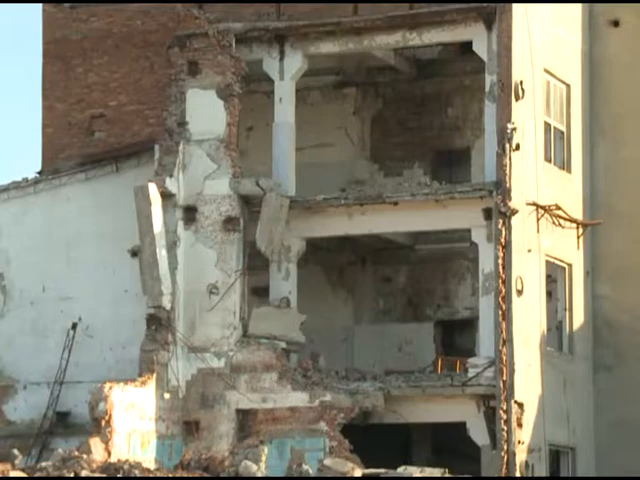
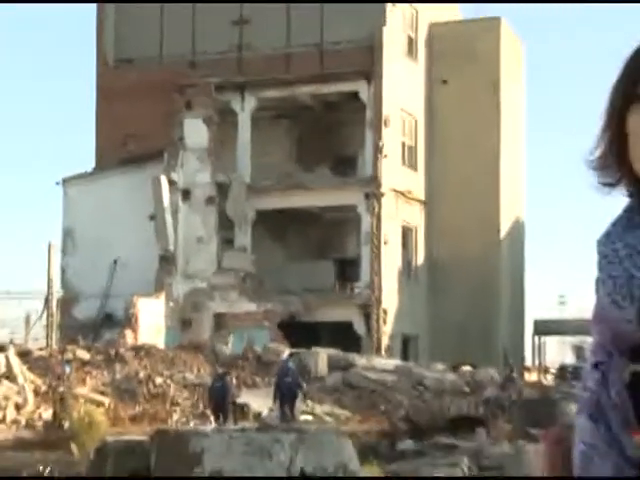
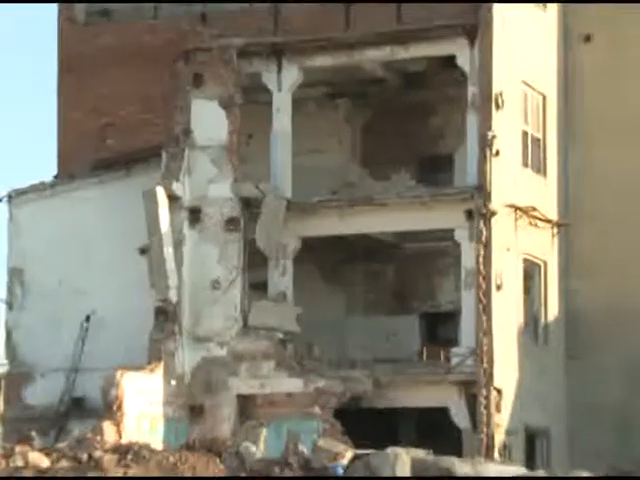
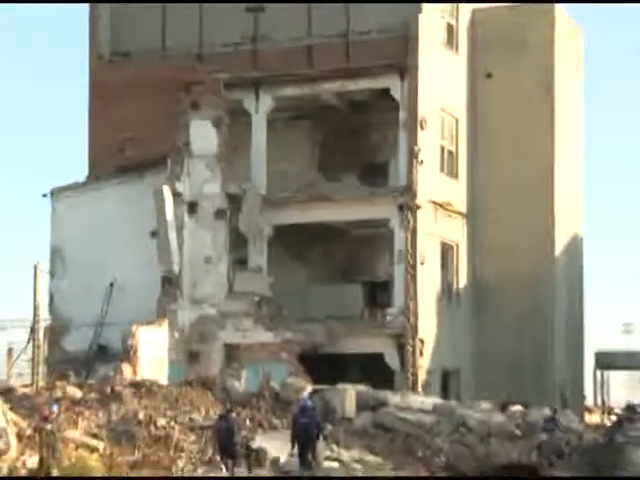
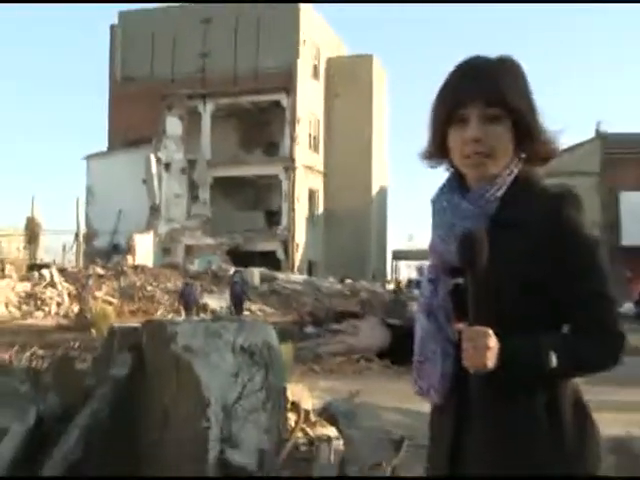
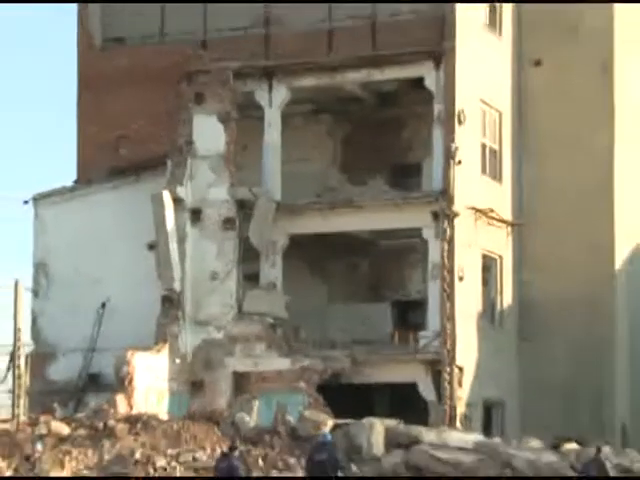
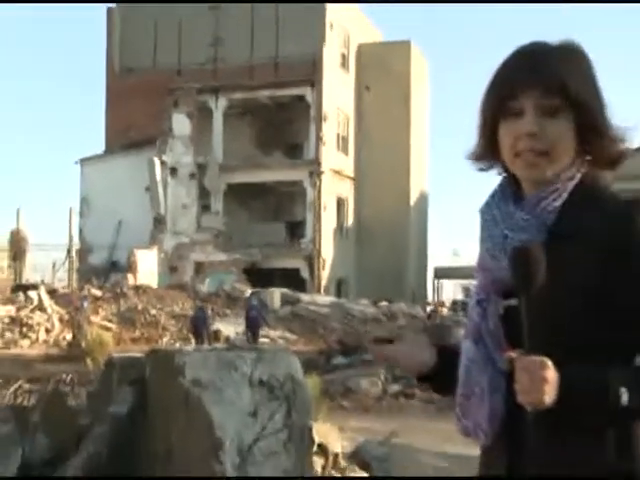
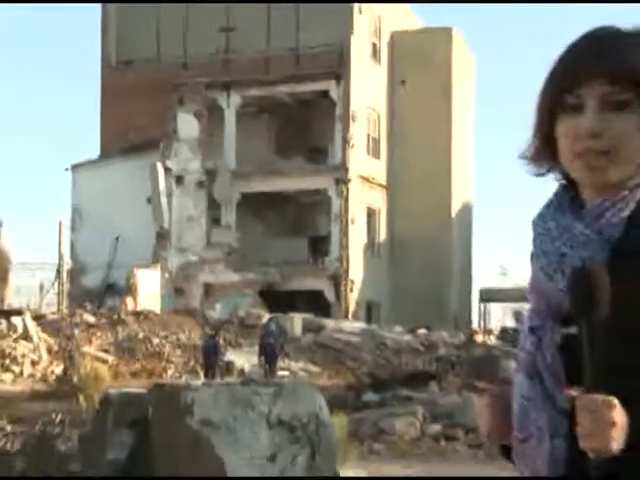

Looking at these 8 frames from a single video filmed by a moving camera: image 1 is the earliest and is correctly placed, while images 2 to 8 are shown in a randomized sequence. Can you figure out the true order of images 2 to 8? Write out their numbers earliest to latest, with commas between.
3, 6, 4, 2, 8, 7, 5
